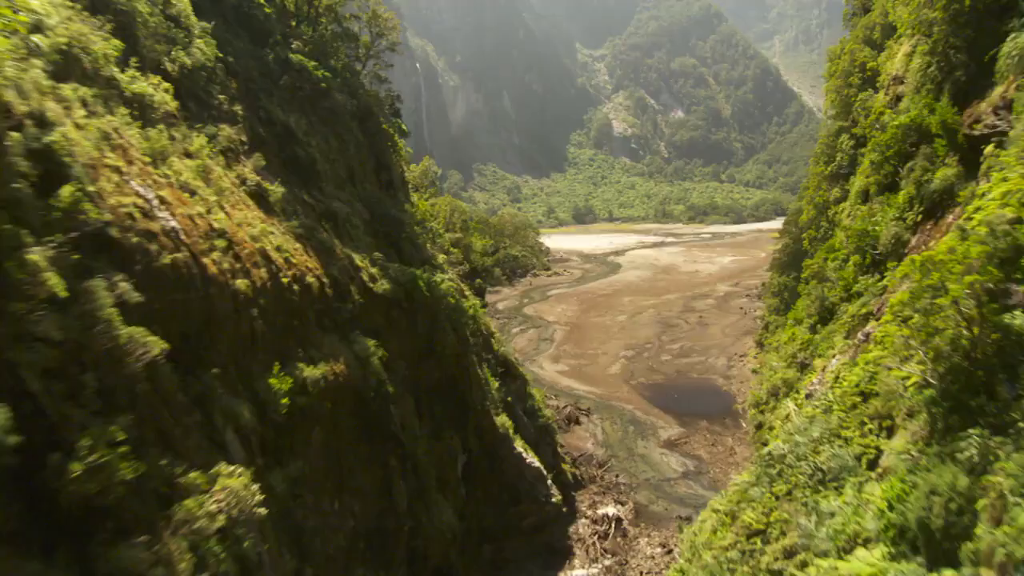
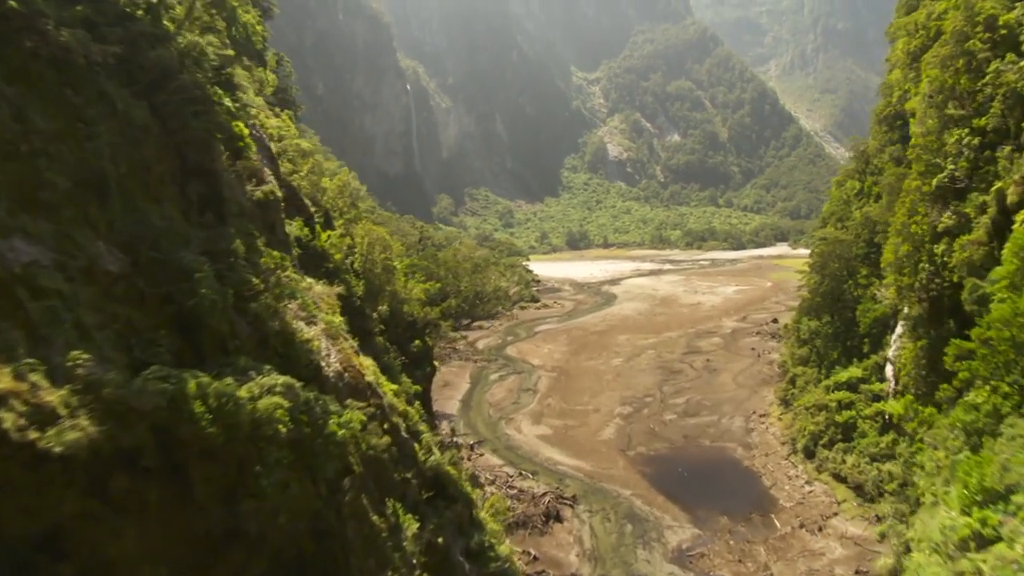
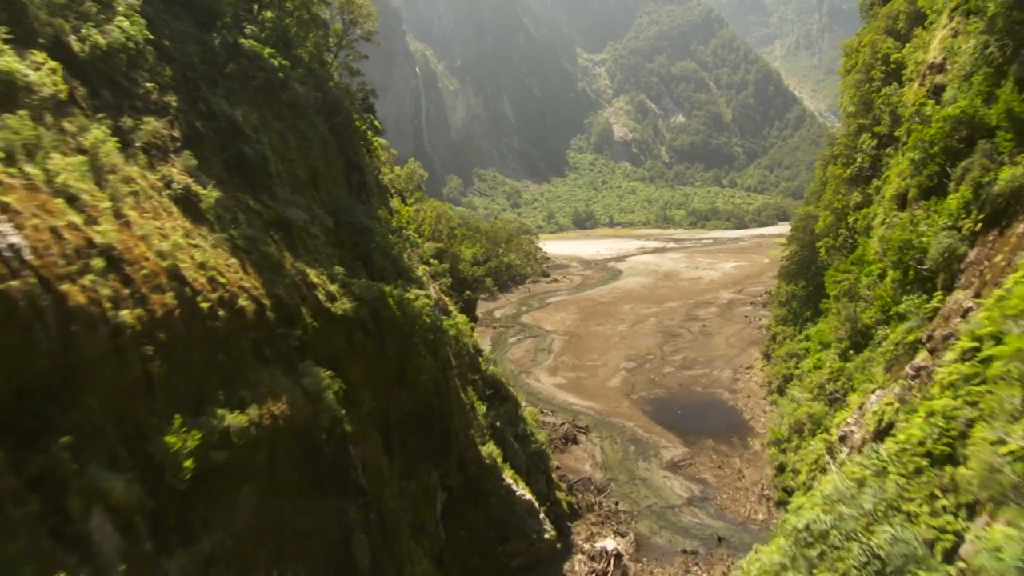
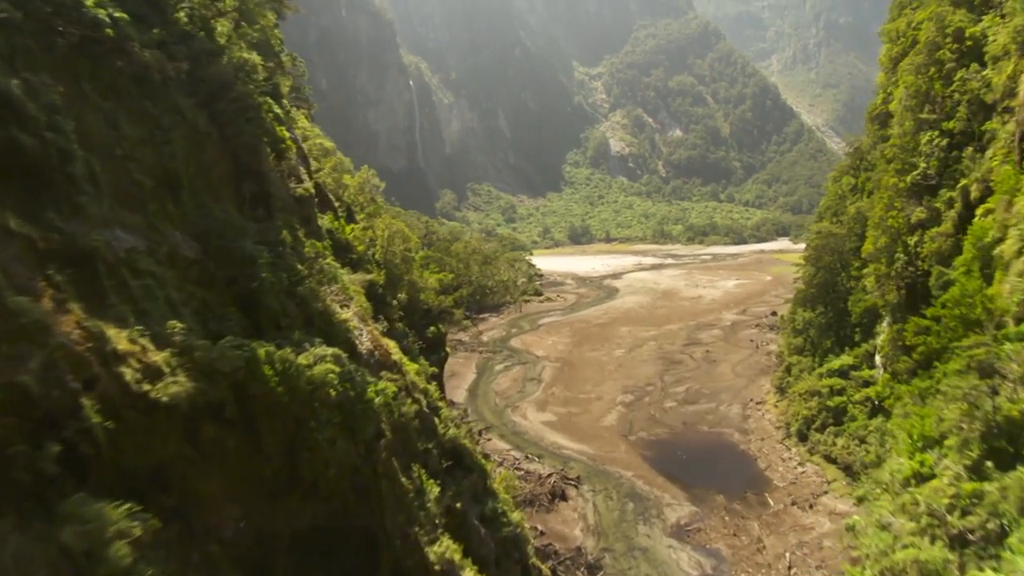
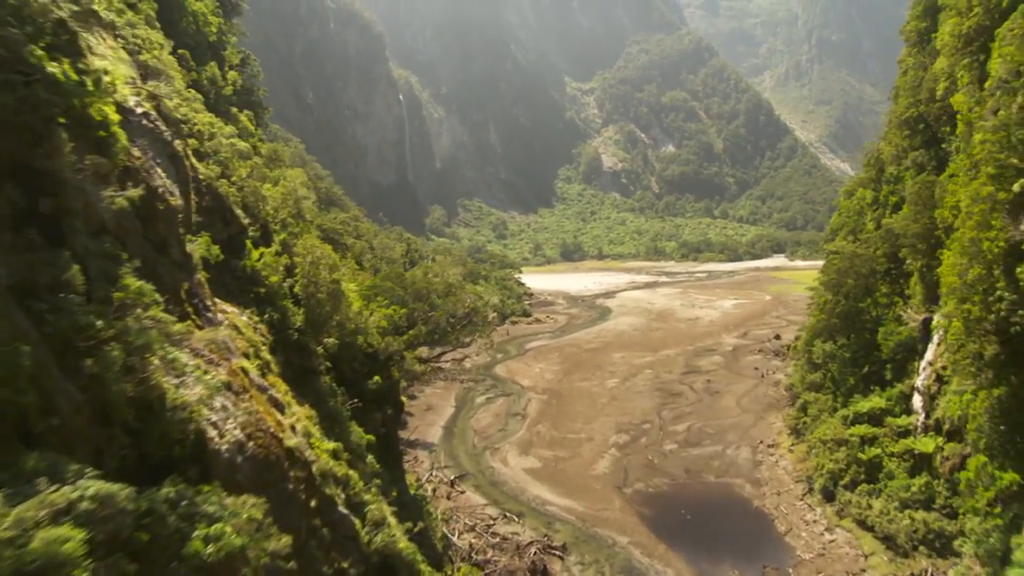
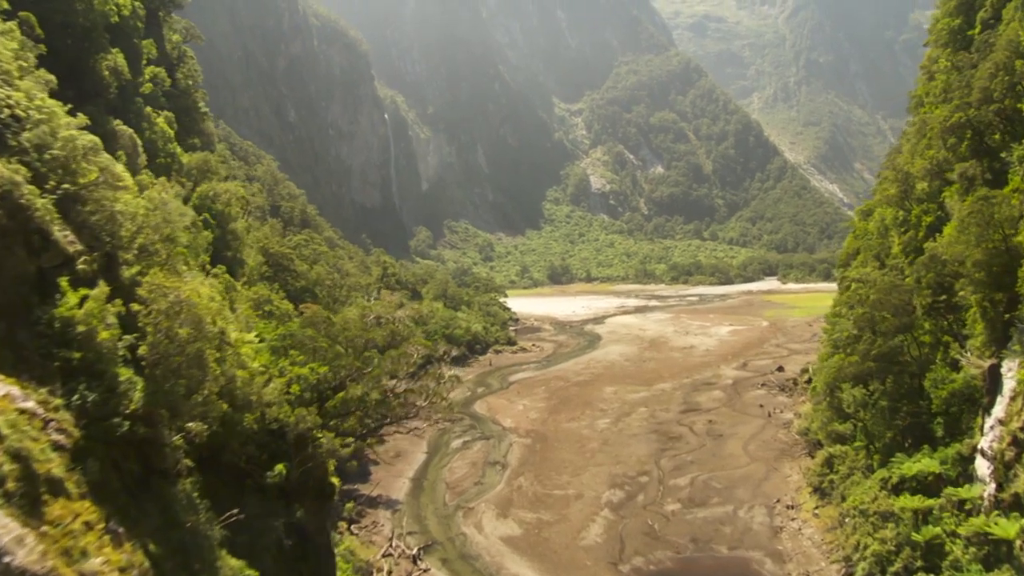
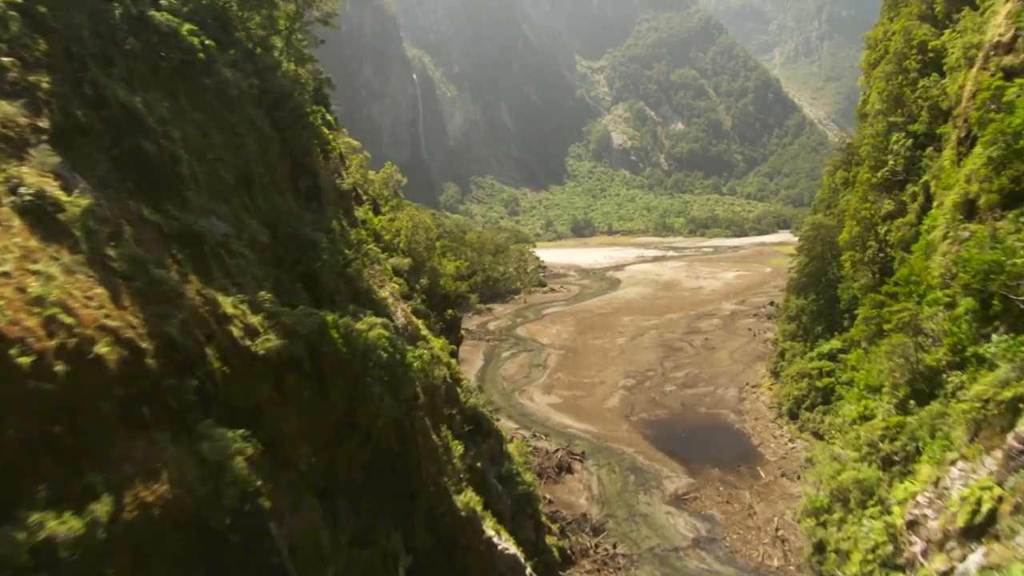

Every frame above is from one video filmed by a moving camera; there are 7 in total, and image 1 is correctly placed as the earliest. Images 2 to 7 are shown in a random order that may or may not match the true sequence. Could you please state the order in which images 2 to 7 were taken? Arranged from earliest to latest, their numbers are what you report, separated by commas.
3, 7, 4, 2, 5, 6
